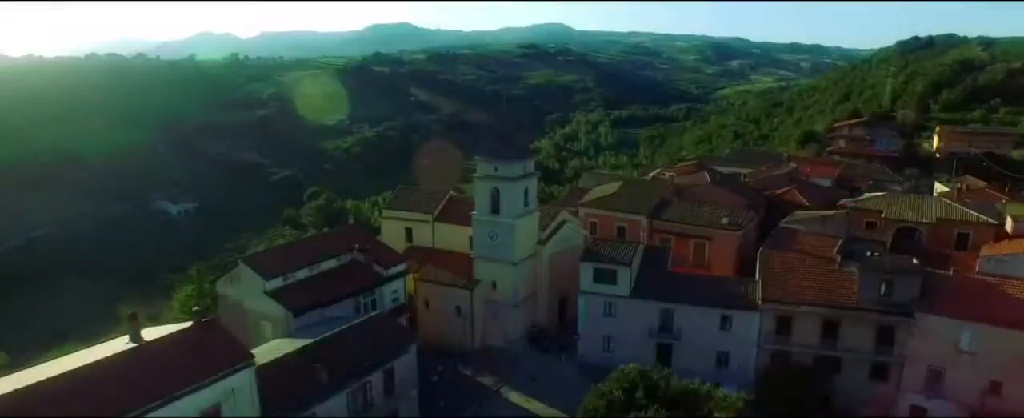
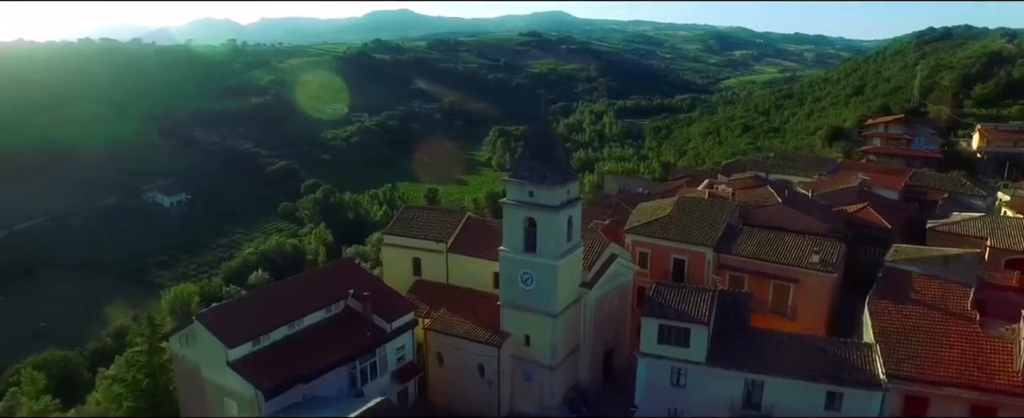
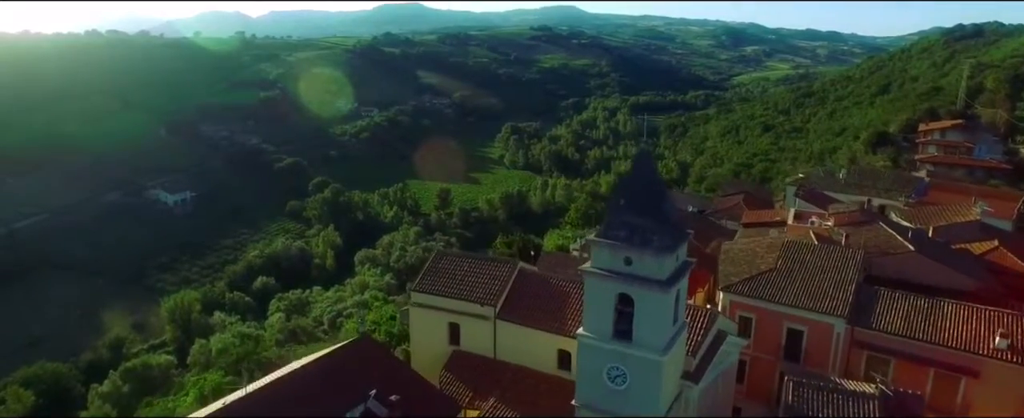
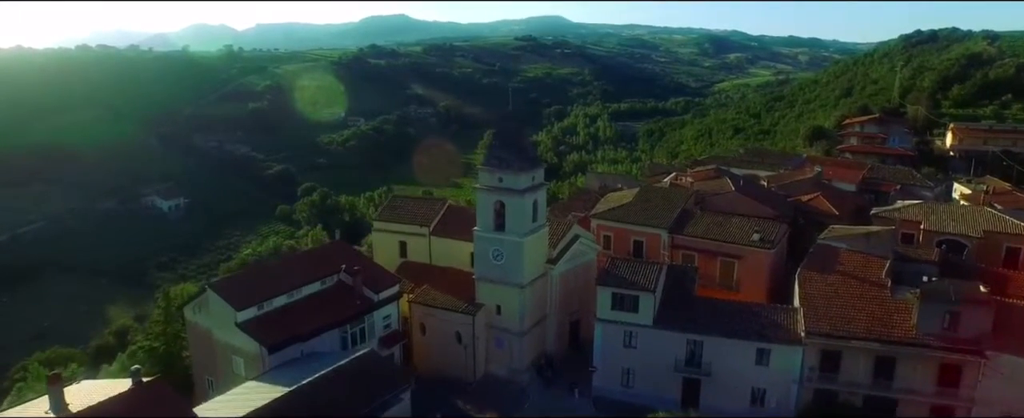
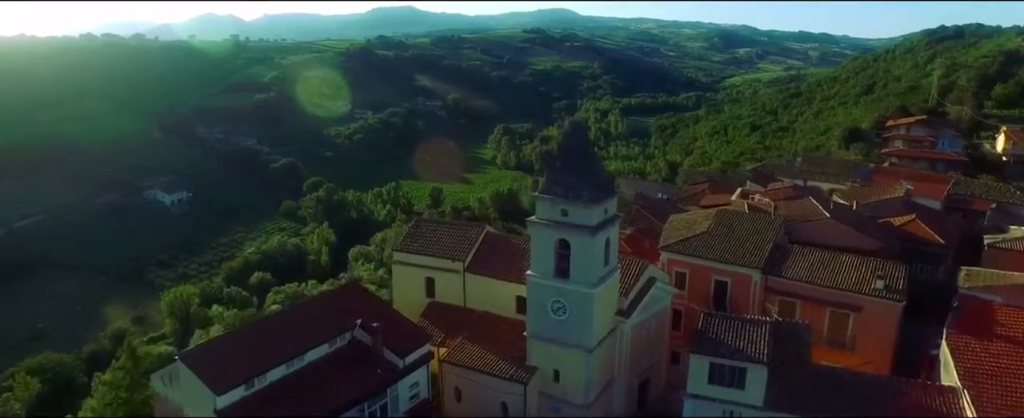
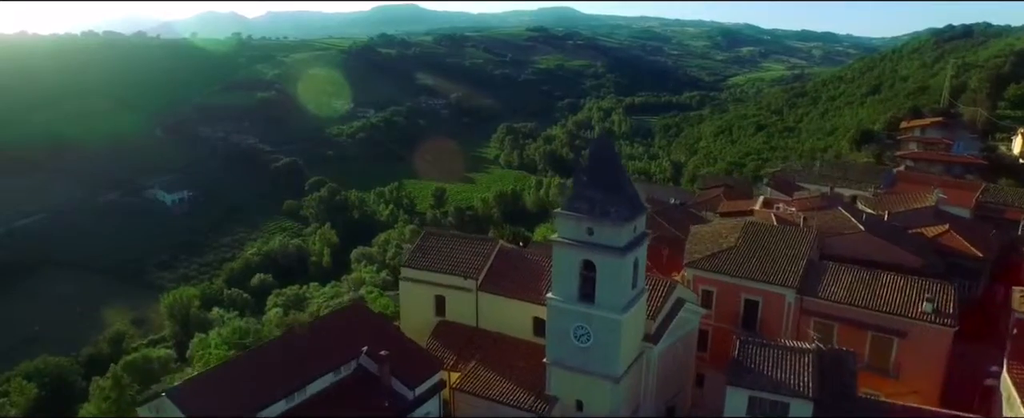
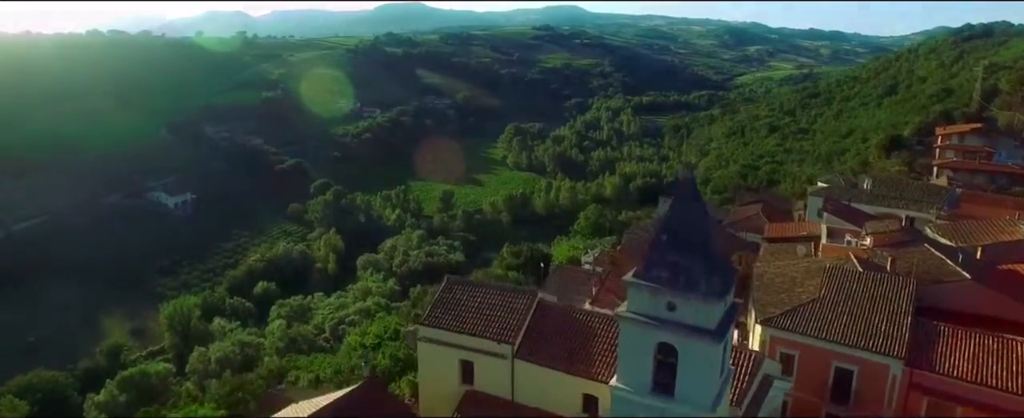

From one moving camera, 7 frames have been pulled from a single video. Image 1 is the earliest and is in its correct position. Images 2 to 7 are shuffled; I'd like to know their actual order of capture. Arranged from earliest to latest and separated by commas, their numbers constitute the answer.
4, 2, 5, 6, 3, 7
